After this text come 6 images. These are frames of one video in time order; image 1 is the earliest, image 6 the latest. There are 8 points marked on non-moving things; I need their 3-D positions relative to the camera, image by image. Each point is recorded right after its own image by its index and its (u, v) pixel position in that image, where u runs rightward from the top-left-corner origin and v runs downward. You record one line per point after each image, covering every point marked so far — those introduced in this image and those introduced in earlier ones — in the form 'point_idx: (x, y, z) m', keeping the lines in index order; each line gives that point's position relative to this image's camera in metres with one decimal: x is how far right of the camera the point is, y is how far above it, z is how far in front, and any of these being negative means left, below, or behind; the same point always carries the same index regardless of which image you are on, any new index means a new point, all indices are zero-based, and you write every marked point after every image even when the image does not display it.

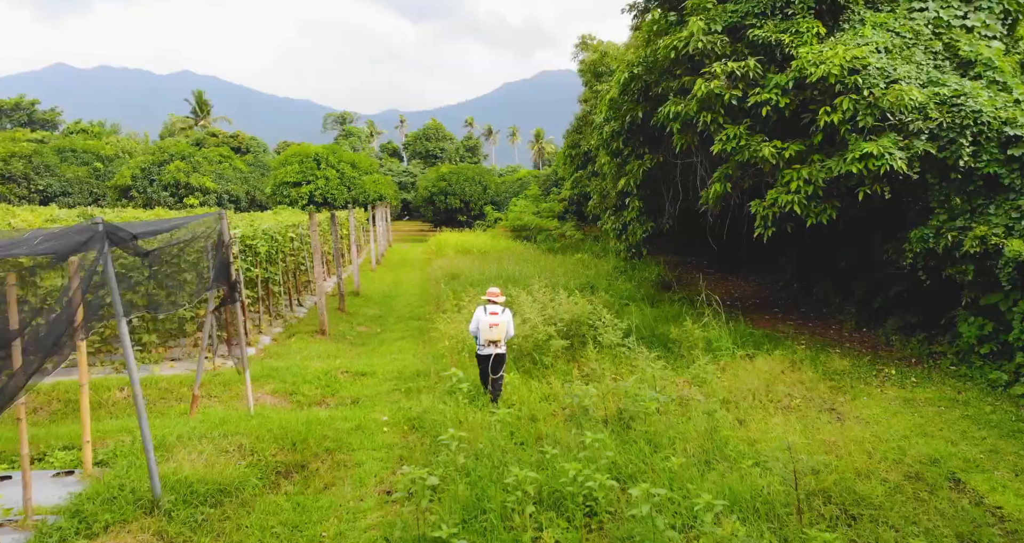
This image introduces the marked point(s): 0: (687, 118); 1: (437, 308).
0: (+2.1, +1.8, +9.2) m
1: (-1.2, -0.6, +13.0) m
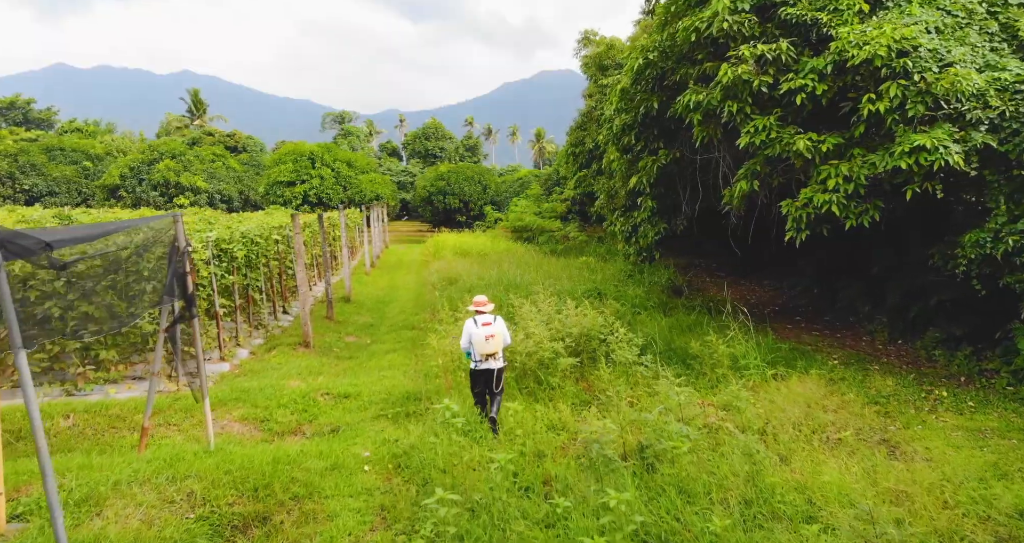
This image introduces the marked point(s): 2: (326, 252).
0: (+2.1, +1.7, +8.2) m
1: (-1.2, -0.7, +12.0) m
2: (-3.4, +0.3, +13.7) m
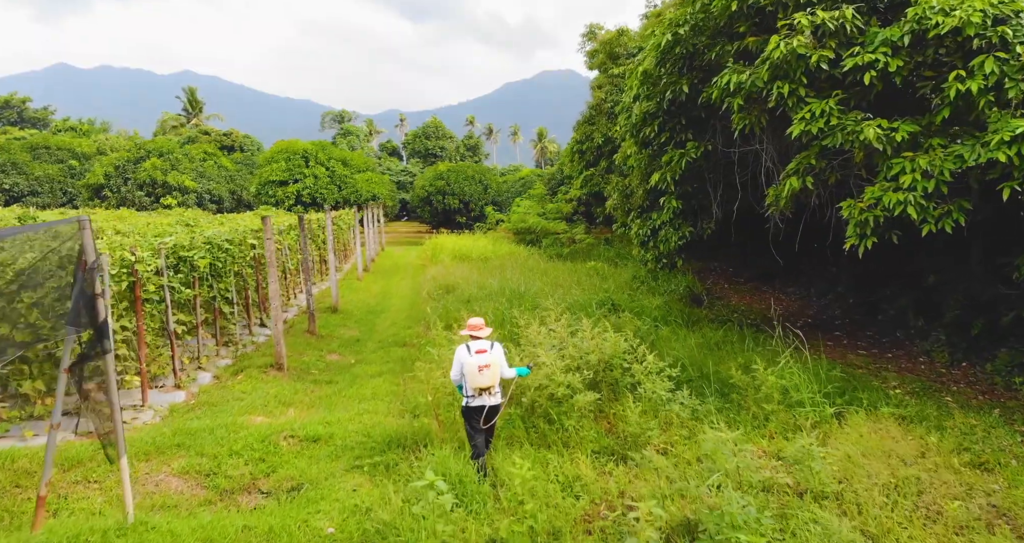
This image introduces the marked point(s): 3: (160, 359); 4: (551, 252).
0: (+2.1, +1.6, +6.9) m
1: (-1.2, -0.8, +10.7) m
2: (-3.3, +0.2, +12.4) m
3: (-3.6, -0.9, +7.9) m
4: (+0.9, +0.5, +19.1) m
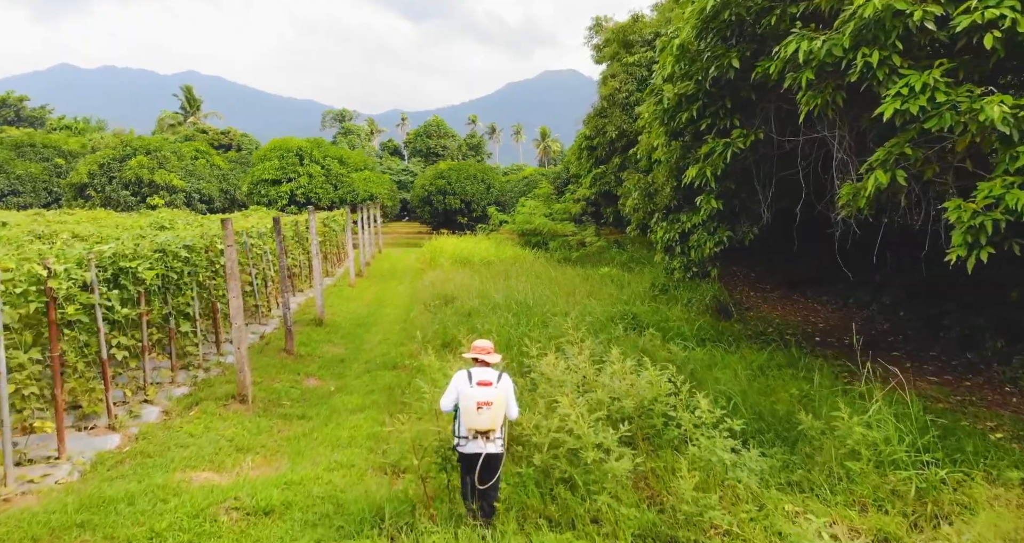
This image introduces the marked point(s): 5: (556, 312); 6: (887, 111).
0: (+2.2, +1.5, +5.4) m
1: (-1.1, -1.0, +9.2) m
2: (-3.2, +0.1, +11.0) m
3: (-3.5, -1.0, +6.5) m
4: (+1.0, +0.4, +17.6) m
5: (+0.5, -0.5, +9.4) m
6: (+2.4, +1.1, +5.1) m
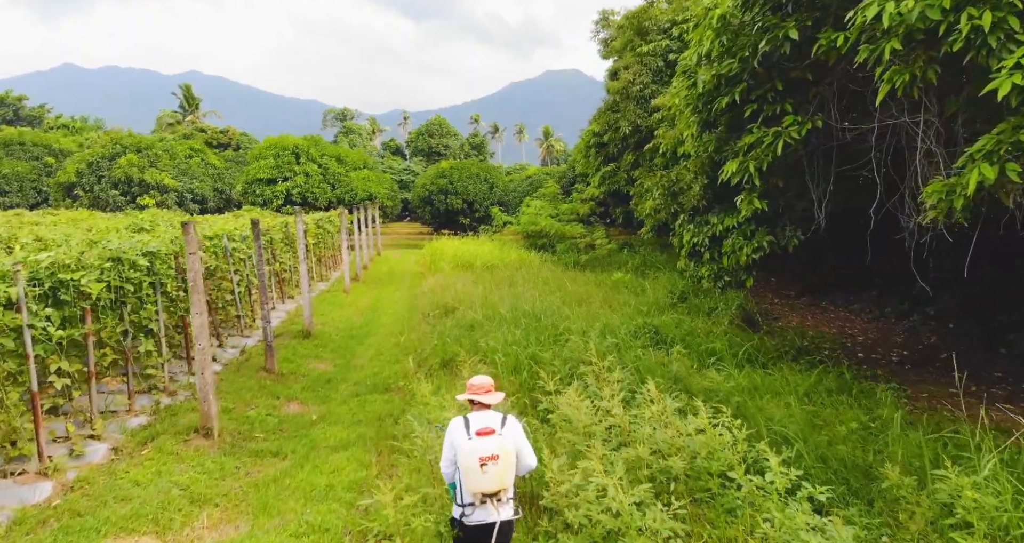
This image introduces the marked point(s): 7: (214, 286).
0: (+2.3, +1.4, +4.3) m
1: (-1.0, -1.1, +8.1) m
2: (-3.1, 0.0, +9.9) m
3: (-3.4, -1.1, +5.4) m
4: (+1.1, +0.3, +16.5) m
5: (+0.6, -0.6, +8.3) m
6: (+2.5, +1.0, +4.0) m
7: (-3.9, -0.2, +10.2) m
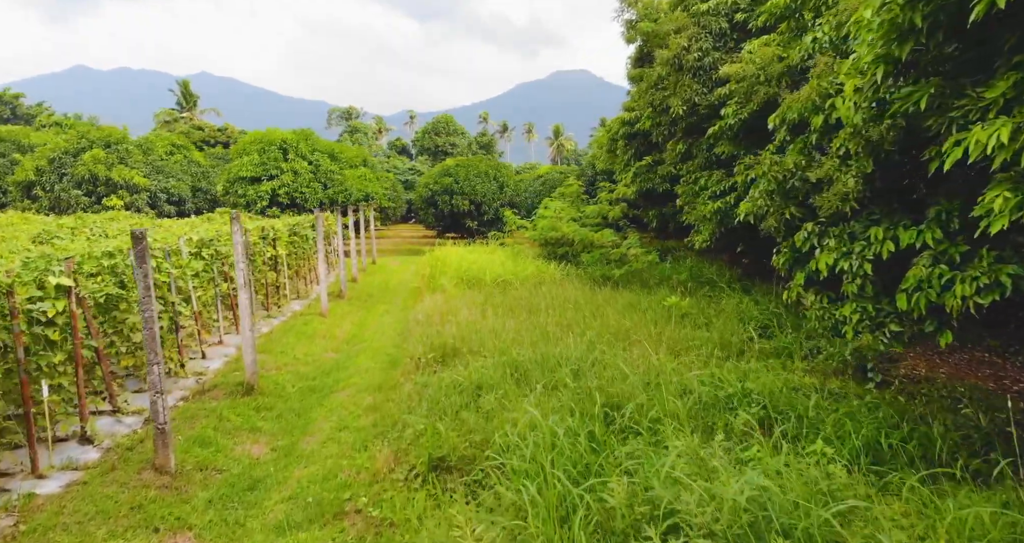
0: (+2.5, +1.1, +1.2) m
1: (-0.8, -1.4, +5.0) m
2: (-2.9, -0.3, +6.8) m
3: (-3.2, -1.4, +2.3) m
4: (+1.4, 0.0, +13.4) m
5: (+0.8, -0.9, +5.1) m
6: (+2.7, +0.7, +0.8) m
7: (-3.7, -0.5, +7.1) m
